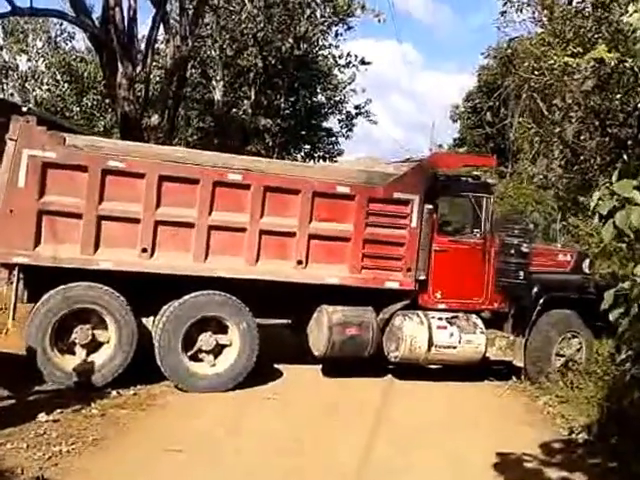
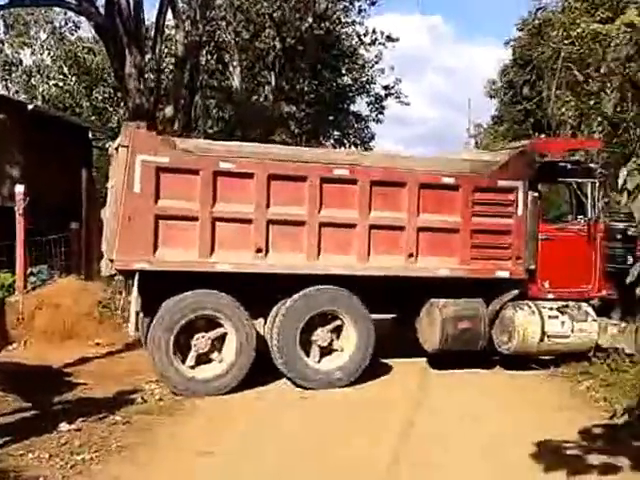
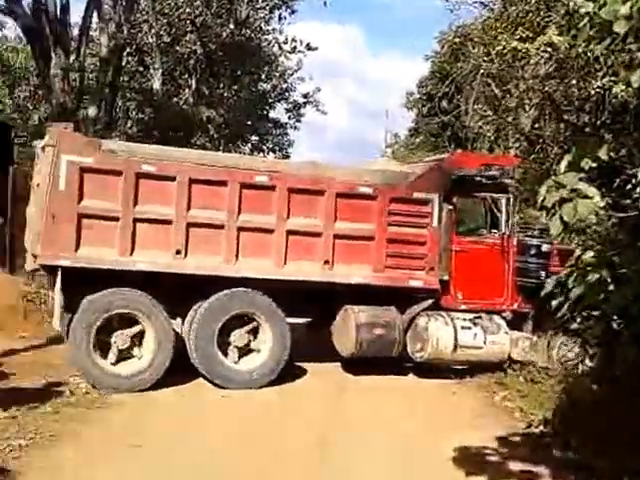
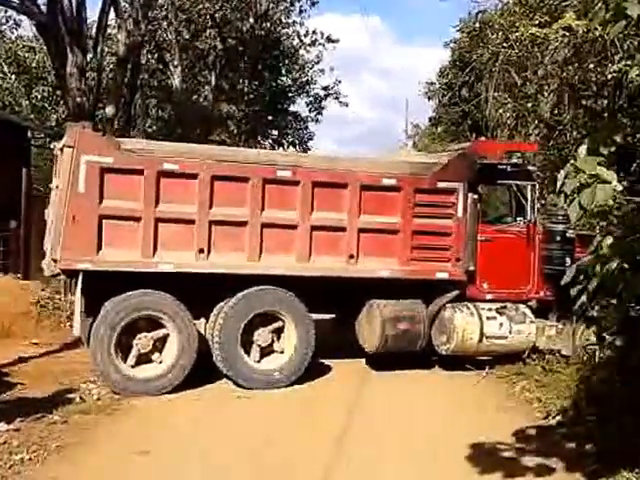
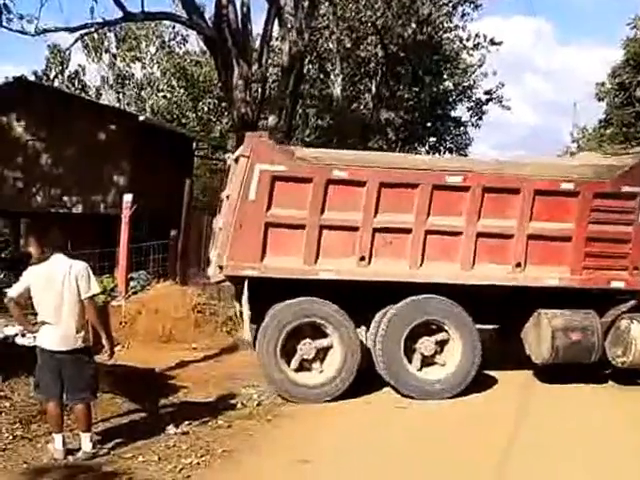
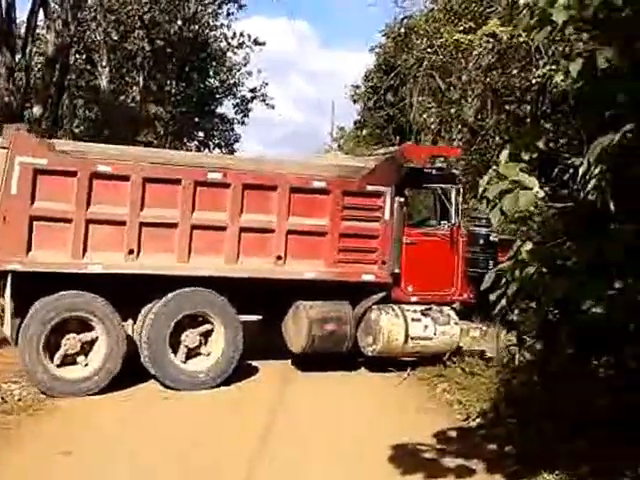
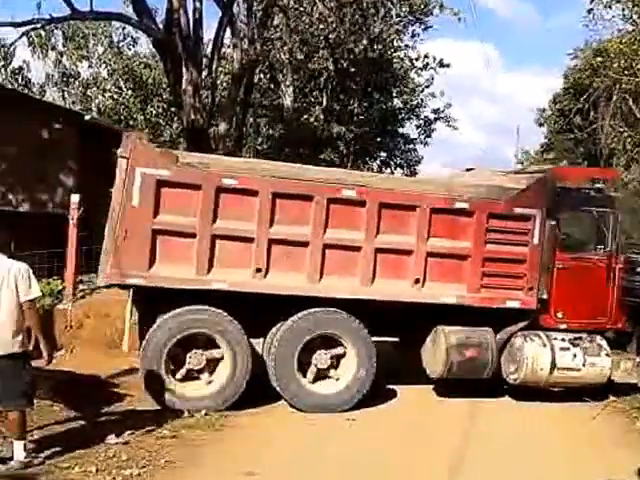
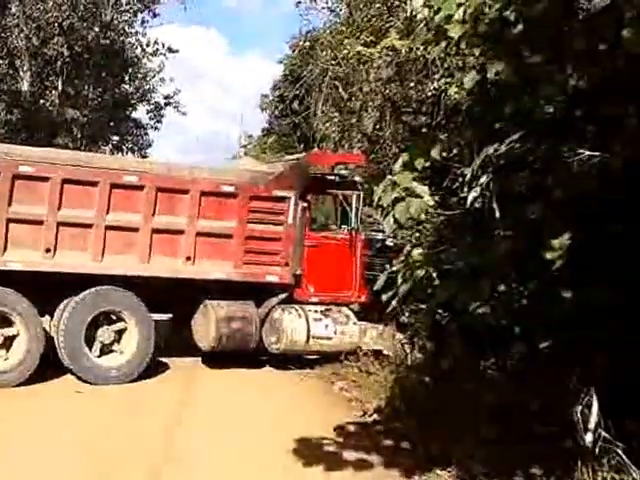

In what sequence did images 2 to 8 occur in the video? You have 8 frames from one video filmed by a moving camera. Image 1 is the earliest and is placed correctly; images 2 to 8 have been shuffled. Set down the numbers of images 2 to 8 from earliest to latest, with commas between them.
7, 5, 2, 4, 6, 8, 3
